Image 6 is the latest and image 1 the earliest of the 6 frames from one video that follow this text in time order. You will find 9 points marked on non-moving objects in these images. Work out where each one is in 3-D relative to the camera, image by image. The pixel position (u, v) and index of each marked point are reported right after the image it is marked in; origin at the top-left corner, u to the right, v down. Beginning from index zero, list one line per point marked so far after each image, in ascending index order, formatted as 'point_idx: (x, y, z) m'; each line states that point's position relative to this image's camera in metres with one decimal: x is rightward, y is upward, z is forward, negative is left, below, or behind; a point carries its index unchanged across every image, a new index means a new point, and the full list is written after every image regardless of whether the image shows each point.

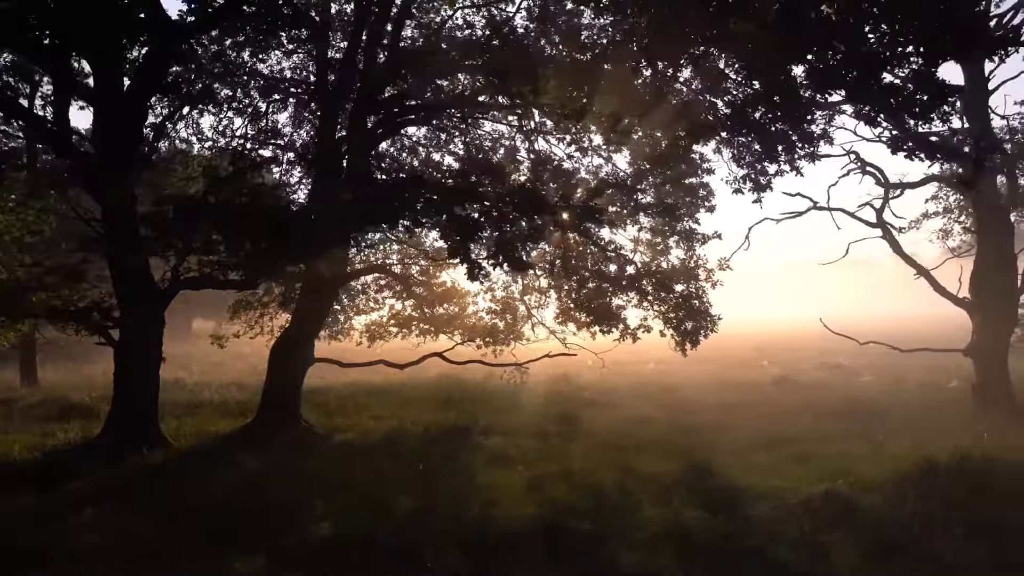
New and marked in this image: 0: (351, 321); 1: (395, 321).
0: (-4.3, -0.9, +17.1) m
1: (-3.1, -0.9, +17.0) m
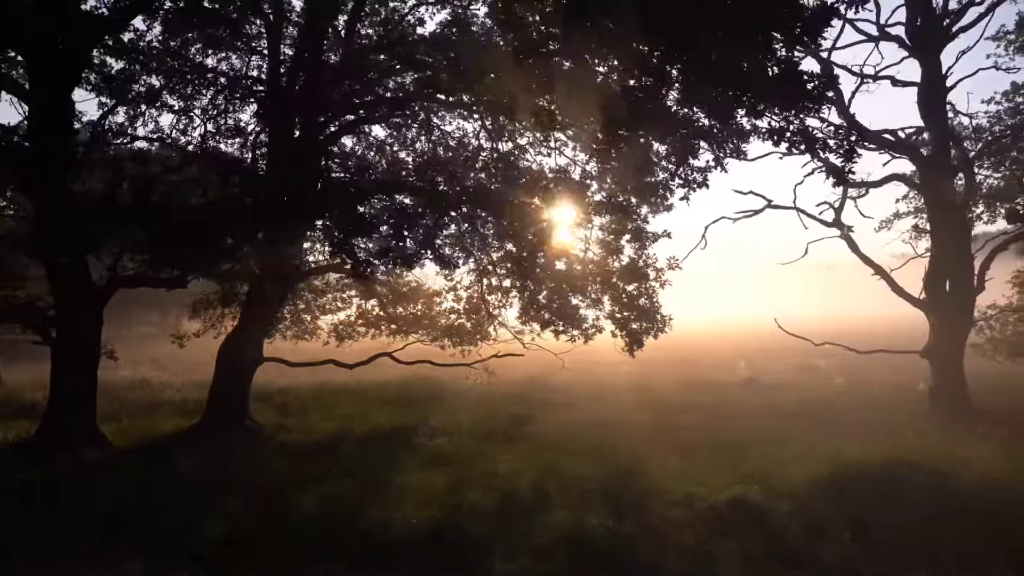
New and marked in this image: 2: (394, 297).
0: (-5.2, -0.9, +17.0) m
1: (-4.0, -0.9, +16.9) m
2: (-3.1, -0.2, +16.2) m
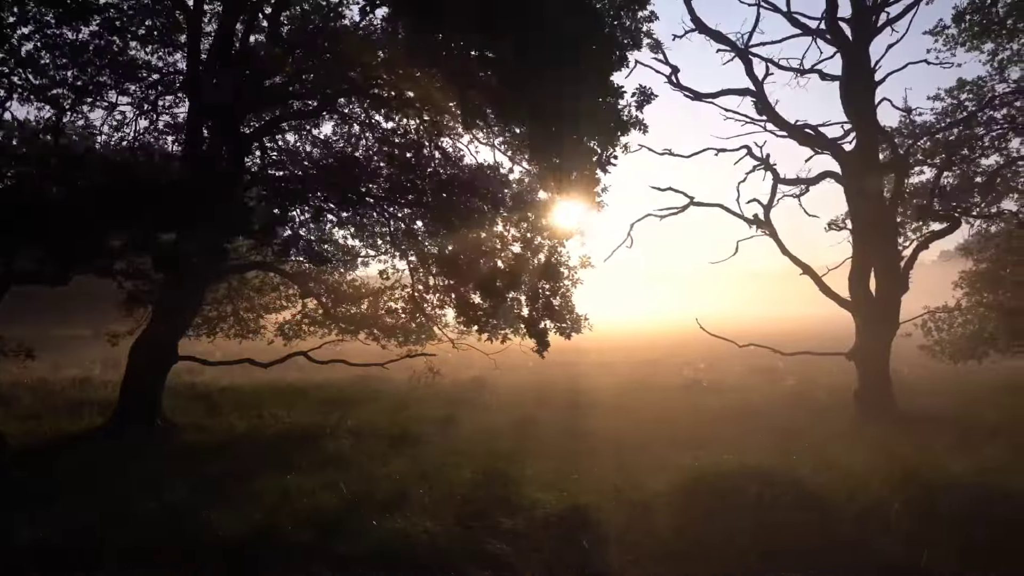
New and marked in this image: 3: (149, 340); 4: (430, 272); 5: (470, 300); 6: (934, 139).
0: (-6.6, -0.8, +16.8) m
1: (-5.4, -0.9, +16.7) m
2: (-4.6, -0.2, +16.0) m
3: (-6.8, -1.0, +11.9) m
4: (-2.0, +0.3, +14.7) m
5: (-1.4, -0.2, +14.4) m
6: (+9.9, +3.5, +15.0) m
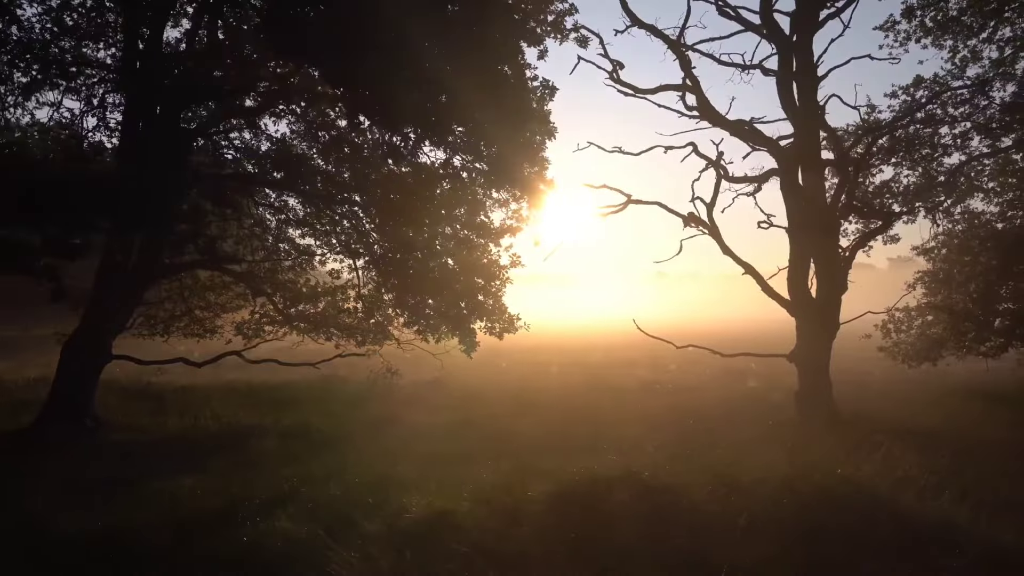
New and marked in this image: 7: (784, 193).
0: (-7.7, -0.8, +16.7) m
1: (-6.5, -0.8, +16.5) m
2: (-5.7, -0.1, +15.9) m
3: (-7.9, -0.9, +11.8) m
4: (-3.1, +0.3, +14.6) m
5: (-2.5, -0.1, +14.2) m
6: (+8.8, +3.5, +14.8) m
7: (+5.3, +1.9, +12.8) m
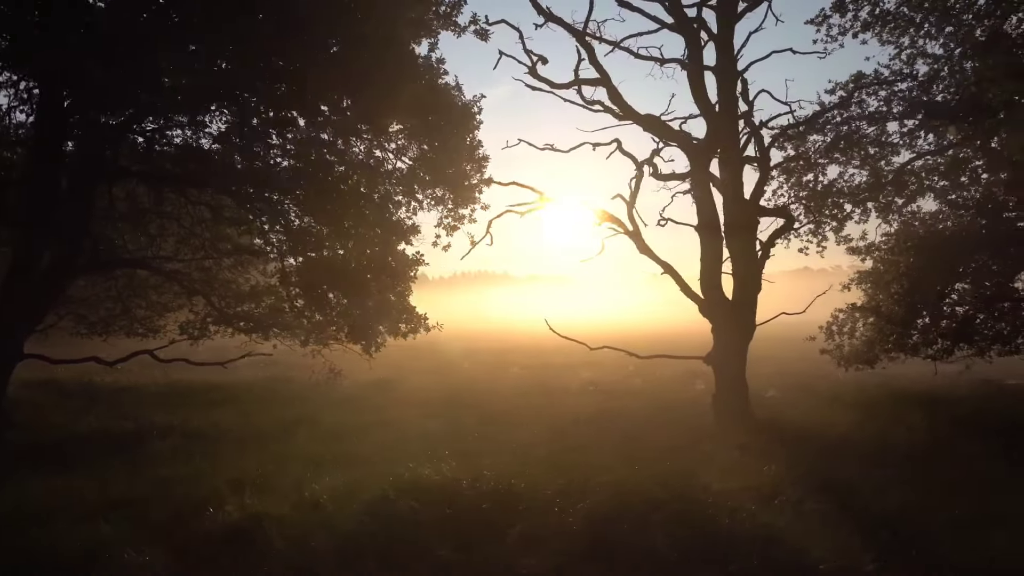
0: (-9.1, -0.8, +16.6) m
1: (-8.0, -0.8, +16.4) m
2: (-7.1, -0.1, +15.7) m
3: (-9.4, -0.9, +11.7) m
4: (-4.6, +0.3, +14.4) m
5: (-4.0, -0.1, +14.0) m
6: (+7.3, +3.5, +14.5) m
7: (+3.8, +1.9, +12.5) m
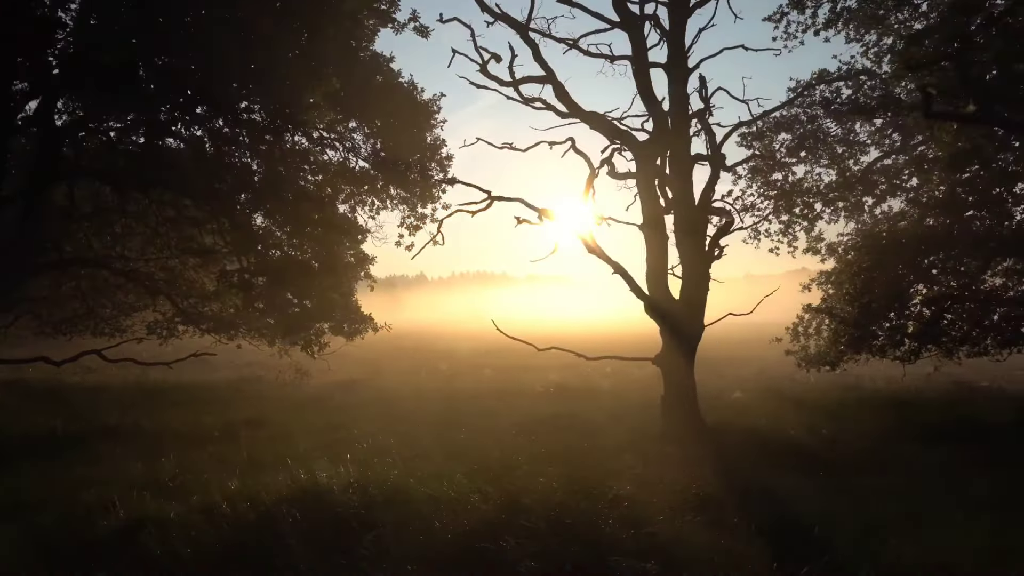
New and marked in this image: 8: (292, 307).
0: (-10.0, -0.8, +16.5) m
1: (-8.8, -0.8, +16.3) m
2: (-7.9, -0.1, +15.7) m
3: (-10.3, -0.9, +11.6) m
4: (-5.5, +0.3, +14.3) m
5: (-4.8, -0.1, +13.9) m
6: (+6.5, +3.5, +14.3) m
7: (+3.0, +1.9, +12.4) m
8: (-5.0, -0.4, +14.6) m
